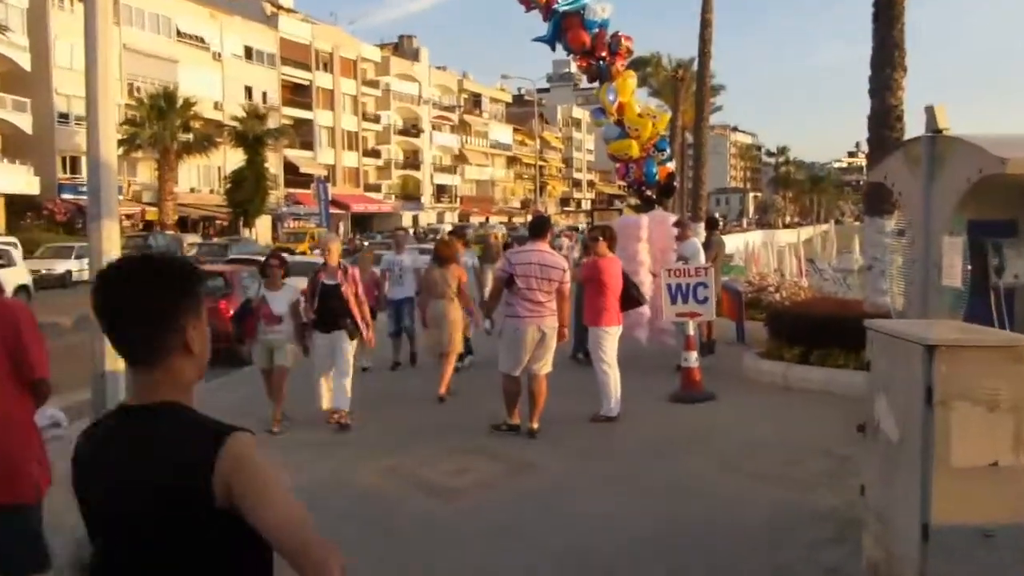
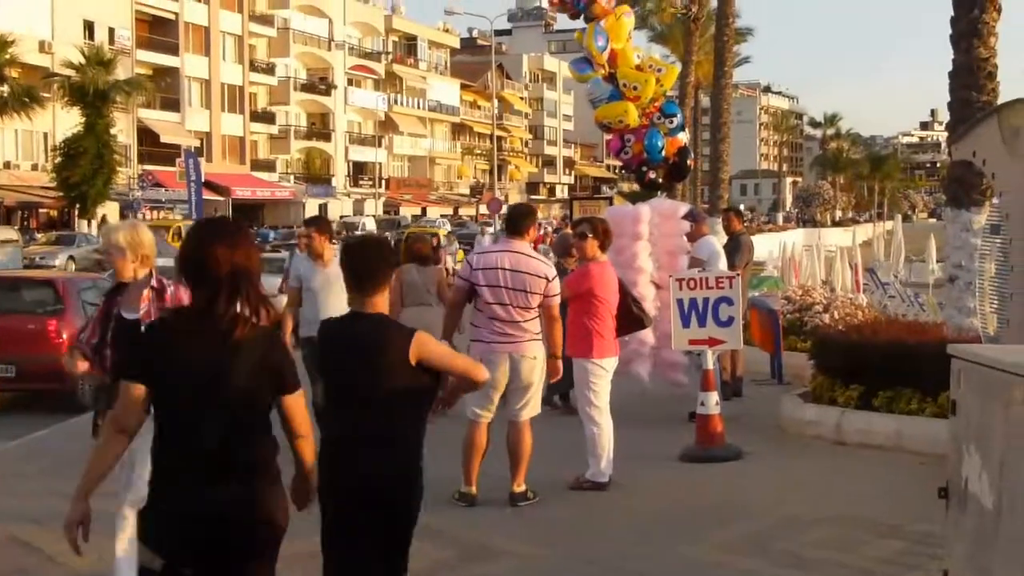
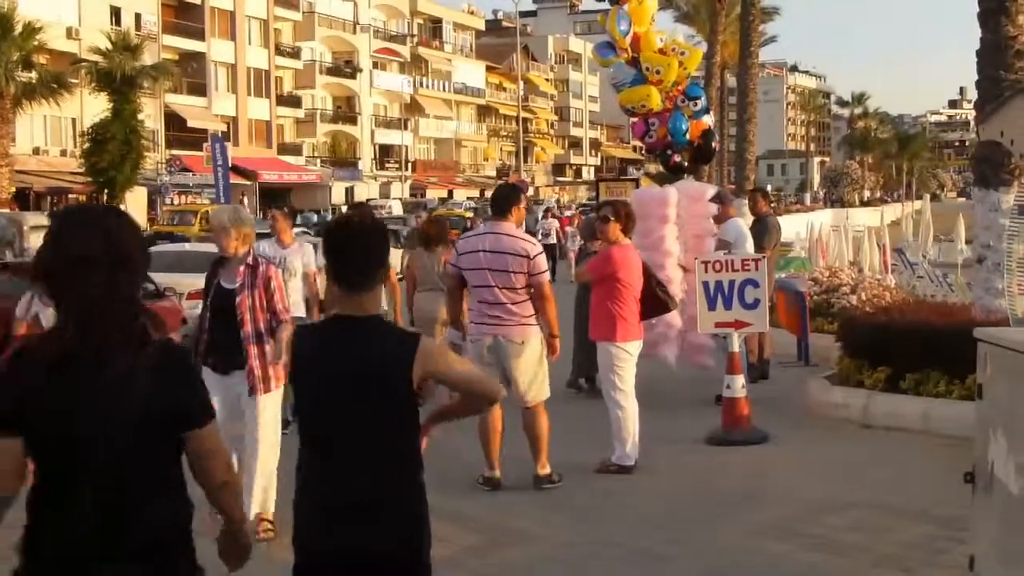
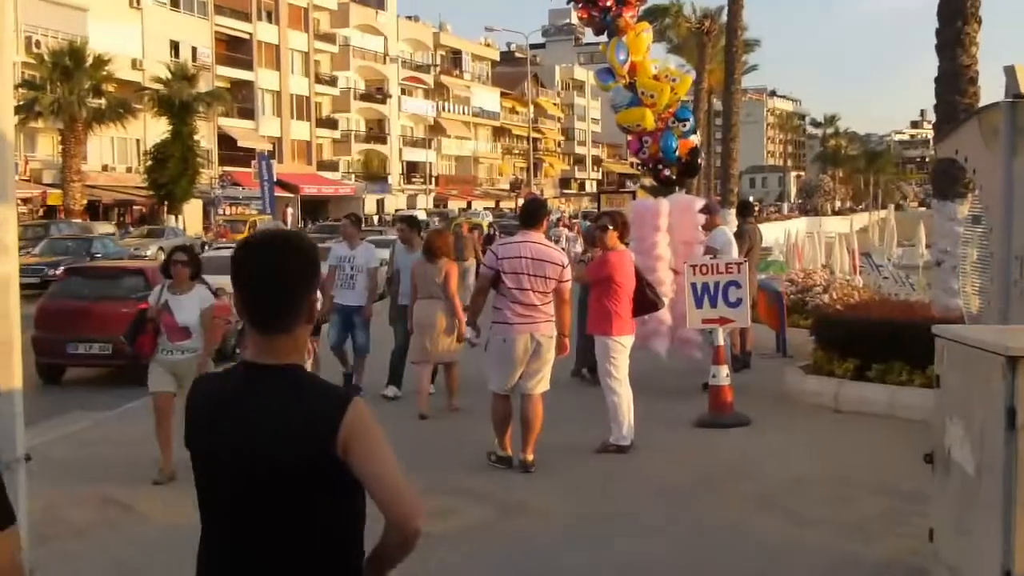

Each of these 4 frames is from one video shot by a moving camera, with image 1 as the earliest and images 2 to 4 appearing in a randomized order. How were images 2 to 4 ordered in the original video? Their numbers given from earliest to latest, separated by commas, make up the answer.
4, 3, 2
